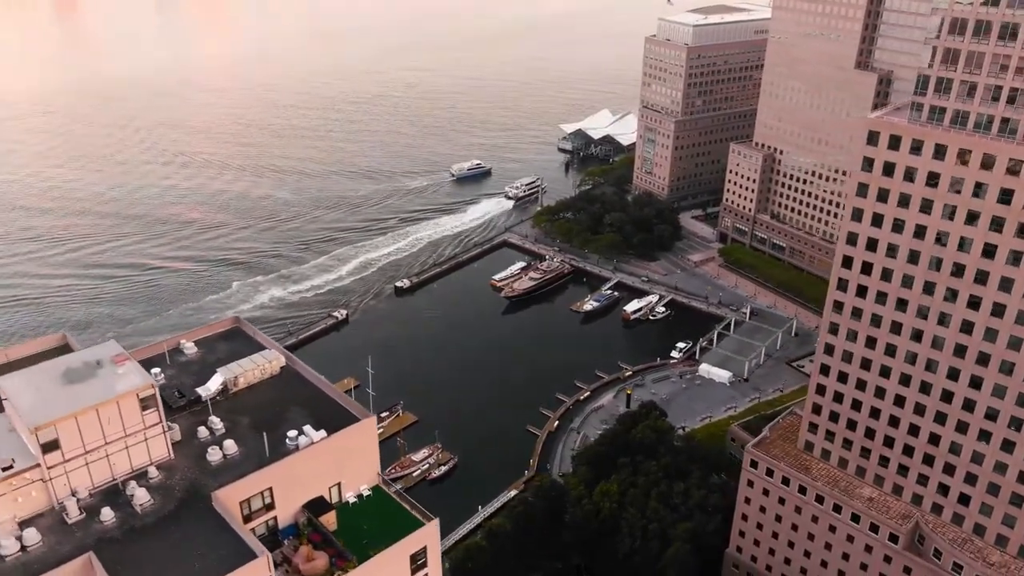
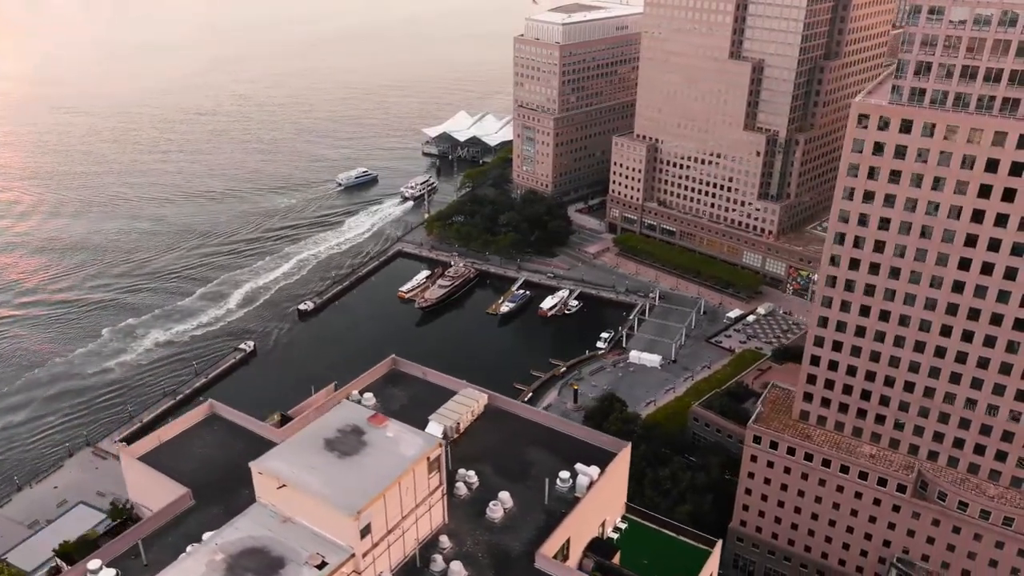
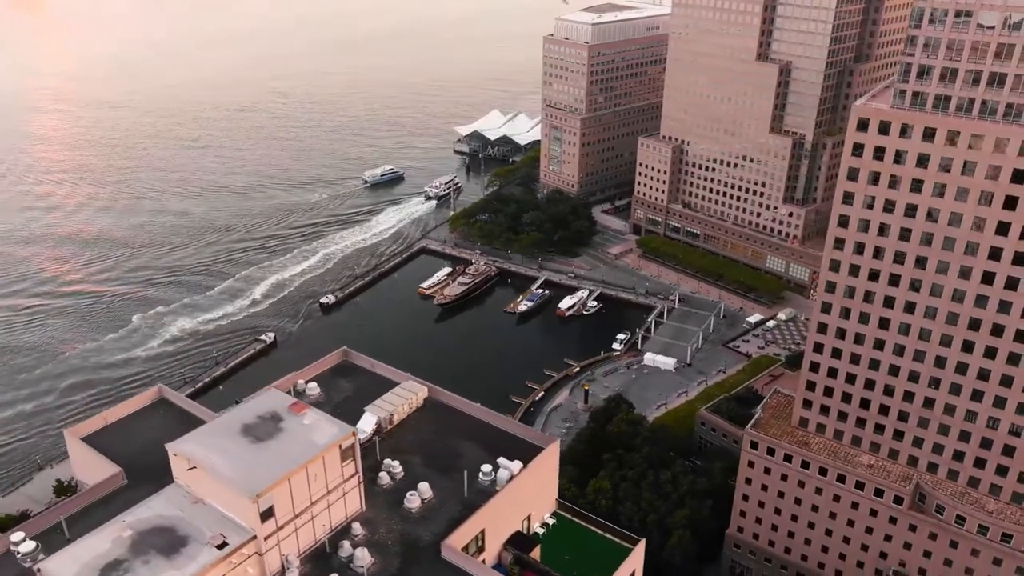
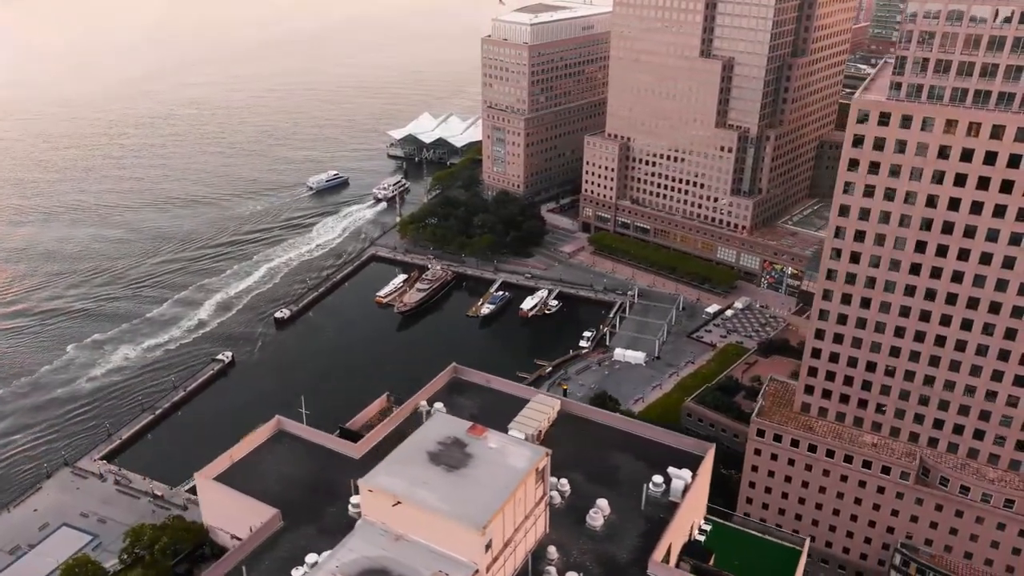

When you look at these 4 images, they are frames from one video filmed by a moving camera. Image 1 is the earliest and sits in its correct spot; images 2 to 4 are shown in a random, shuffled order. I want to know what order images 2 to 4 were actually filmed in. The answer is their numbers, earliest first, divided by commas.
3, 2, 4
